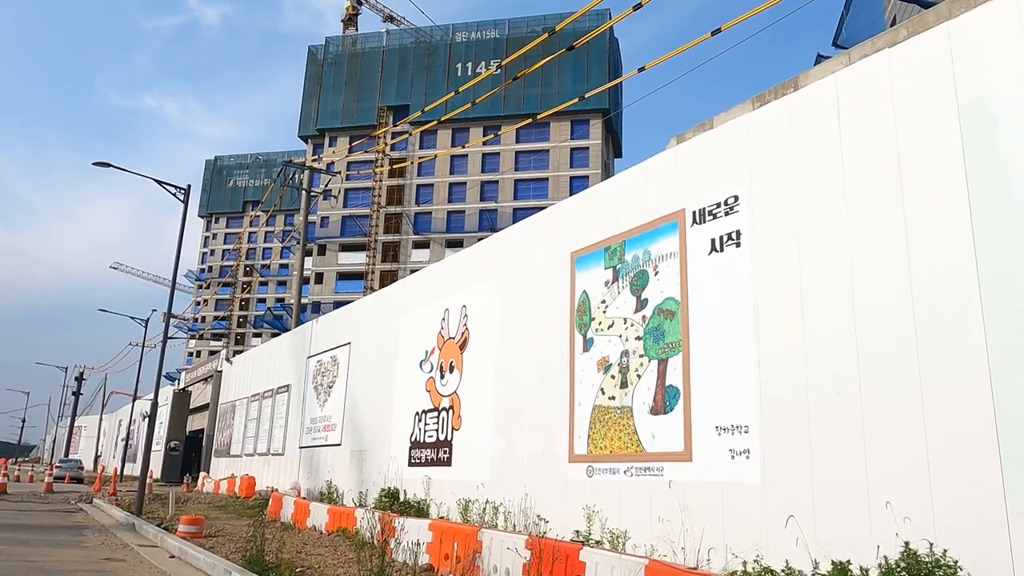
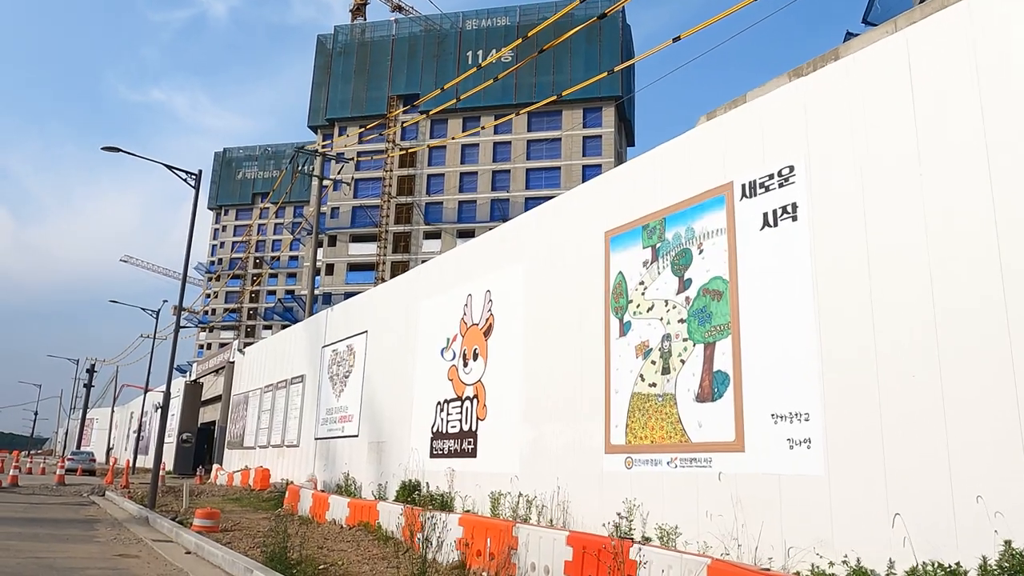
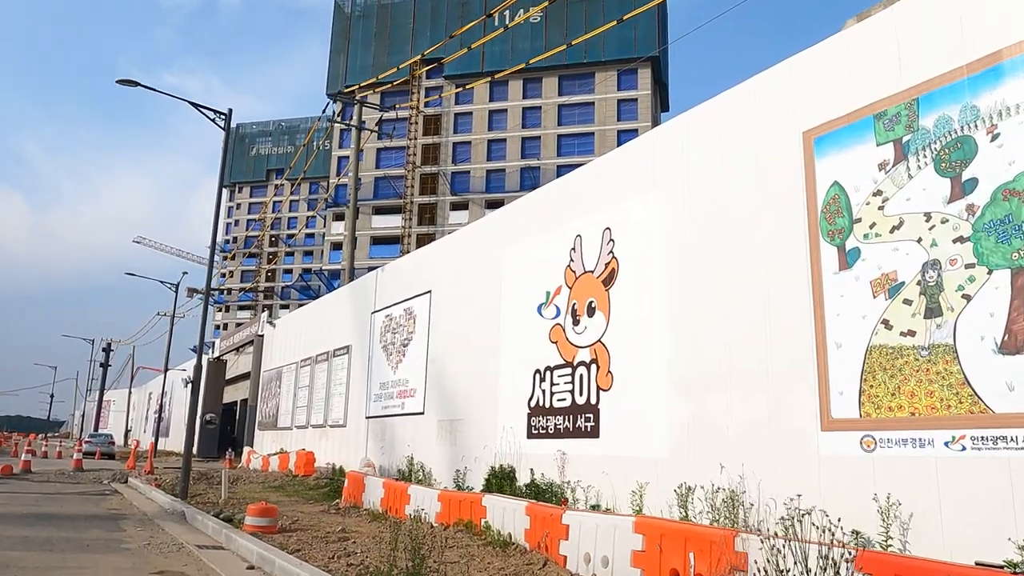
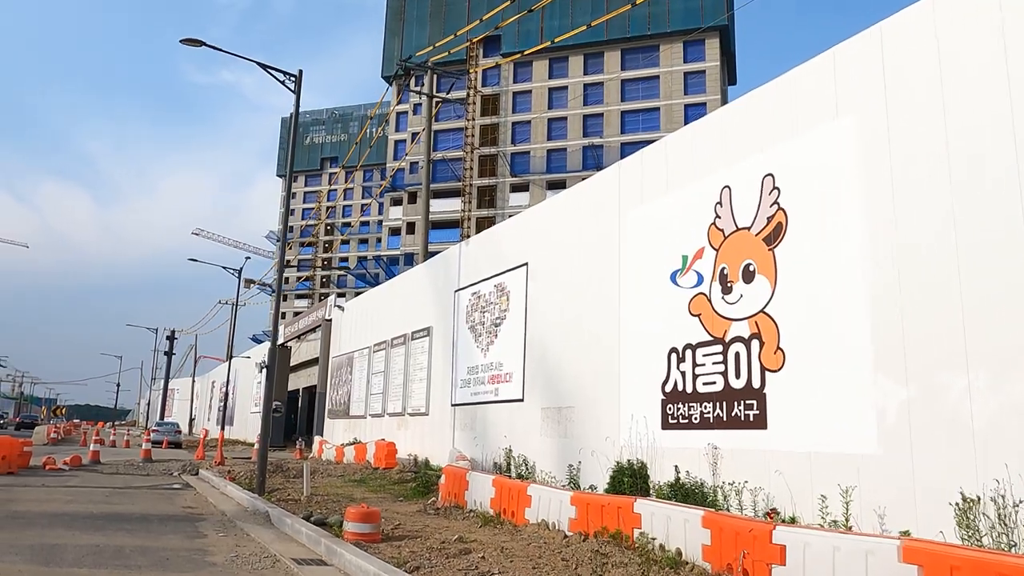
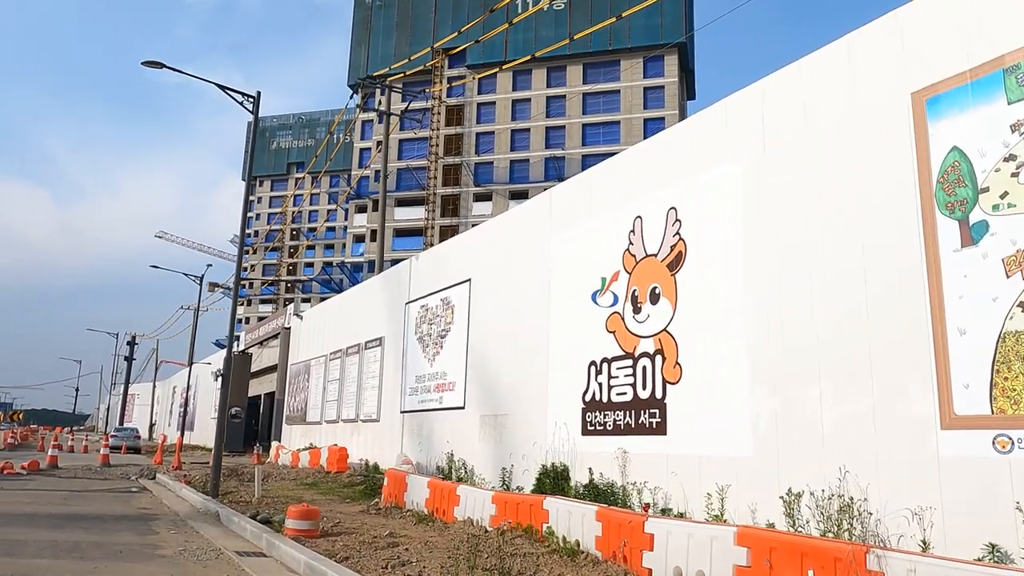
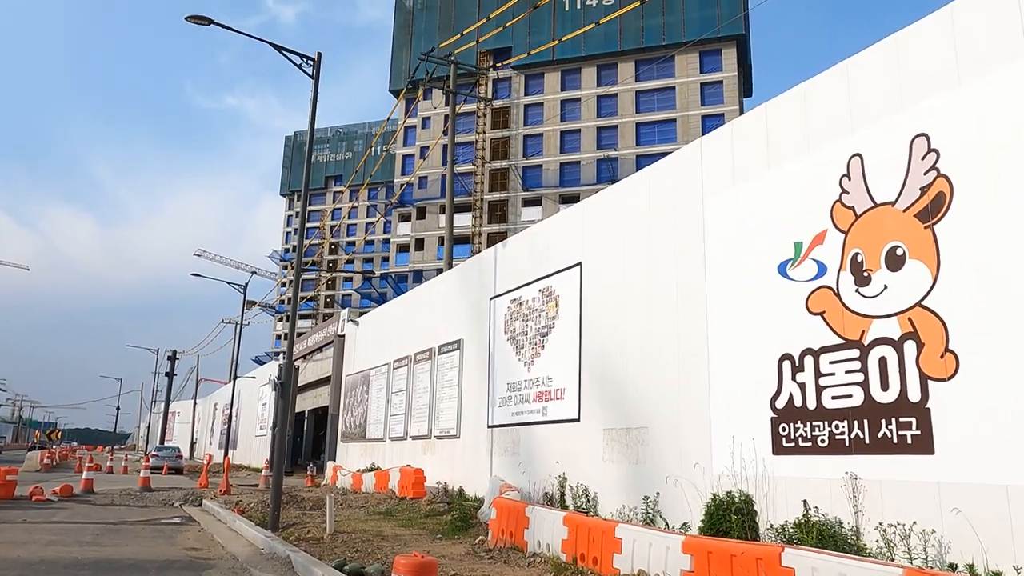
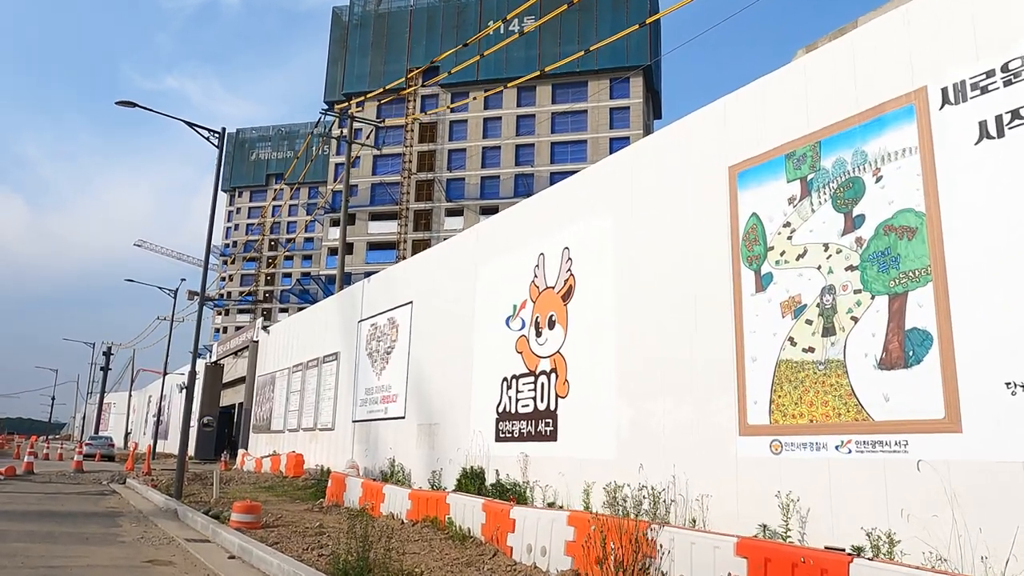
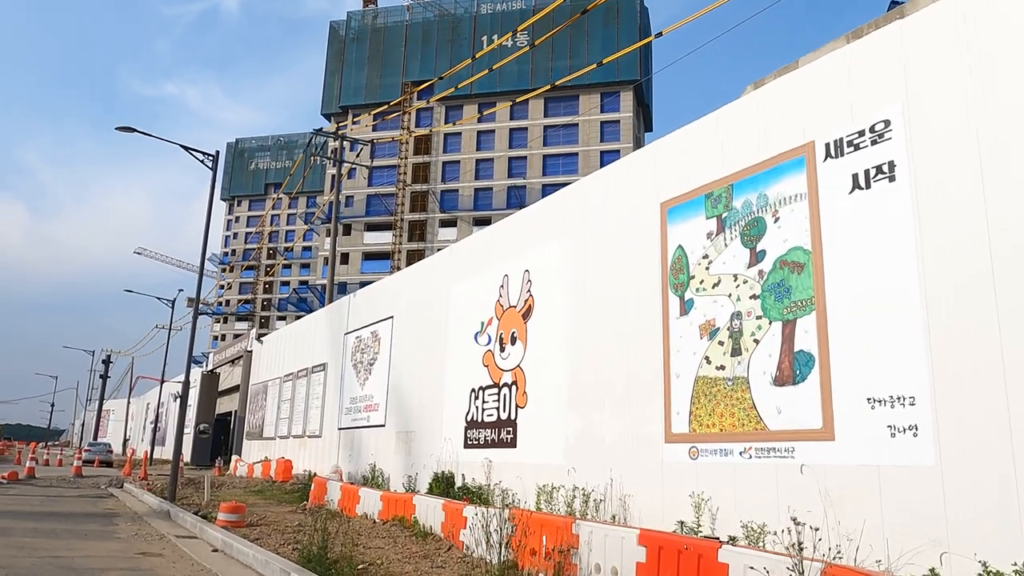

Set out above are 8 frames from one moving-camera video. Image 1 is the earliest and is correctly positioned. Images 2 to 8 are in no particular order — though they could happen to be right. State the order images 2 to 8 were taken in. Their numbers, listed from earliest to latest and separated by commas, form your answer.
2, 8, 7, 3, 5, 4, 6
